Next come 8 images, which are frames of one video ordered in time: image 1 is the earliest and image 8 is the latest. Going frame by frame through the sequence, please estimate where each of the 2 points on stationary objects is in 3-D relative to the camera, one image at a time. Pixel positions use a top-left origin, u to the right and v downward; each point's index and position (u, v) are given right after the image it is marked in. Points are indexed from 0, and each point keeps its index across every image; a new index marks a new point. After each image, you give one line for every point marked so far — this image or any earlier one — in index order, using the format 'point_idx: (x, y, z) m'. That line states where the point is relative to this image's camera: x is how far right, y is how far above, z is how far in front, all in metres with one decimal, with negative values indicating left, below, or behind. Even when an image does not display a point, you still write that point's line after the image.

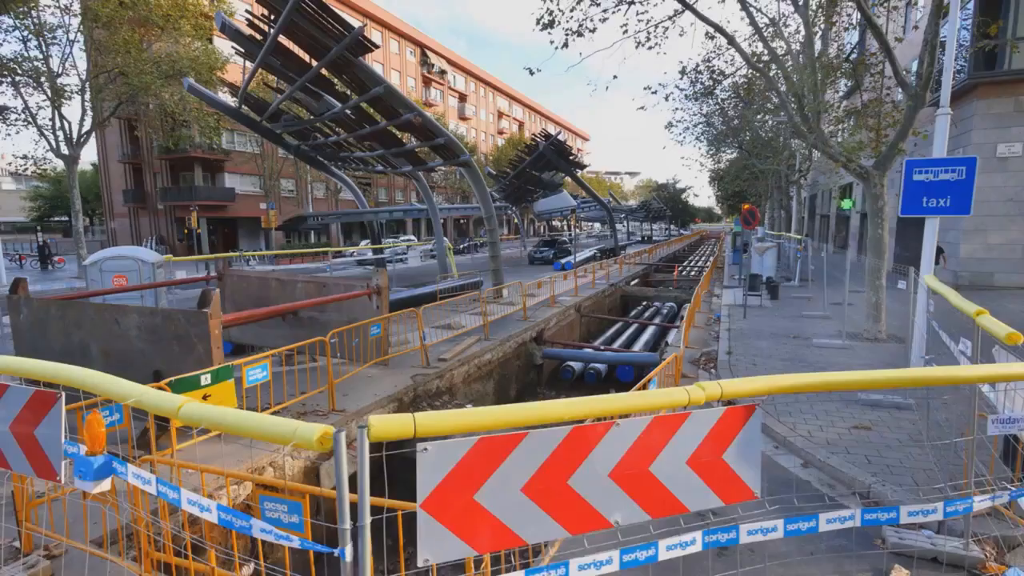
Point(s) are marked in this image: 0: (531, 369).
0: (+0.4, -1.7, +11.4) m
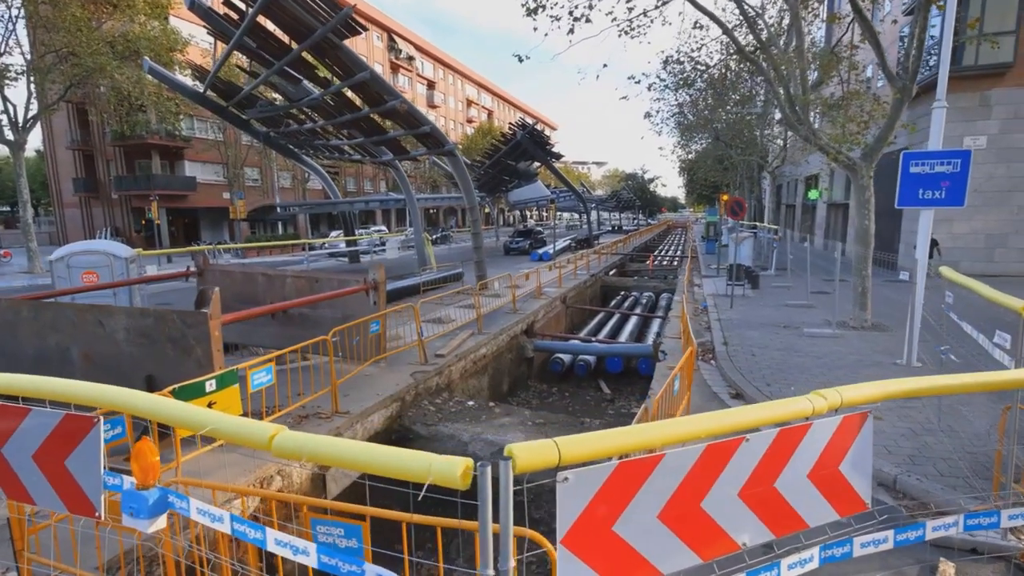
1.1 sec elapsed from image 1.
0: (+0.2, -1.6, +11.3) m
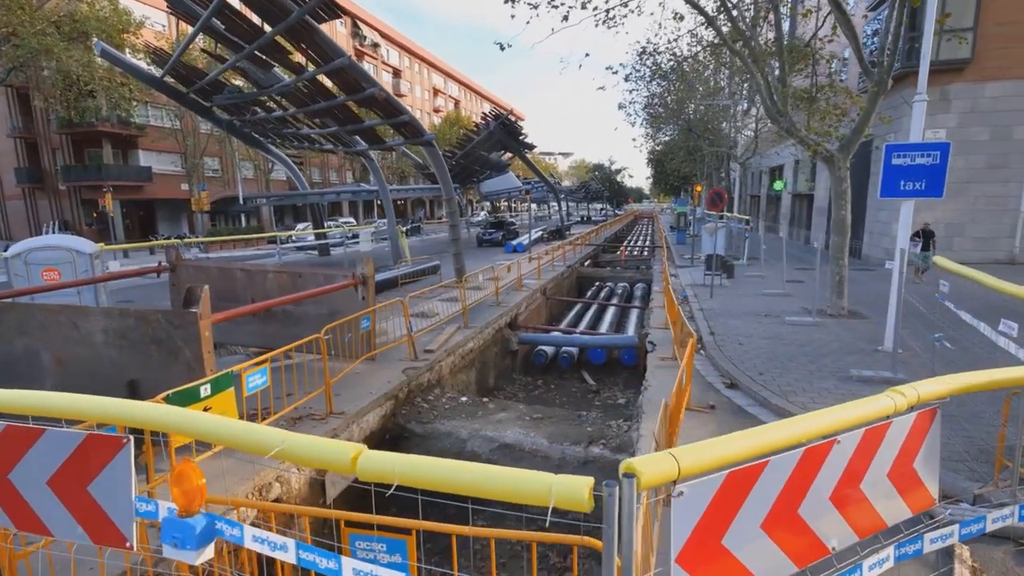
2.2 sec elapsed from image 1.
0: (-0.2, -1.4, +11.2) m
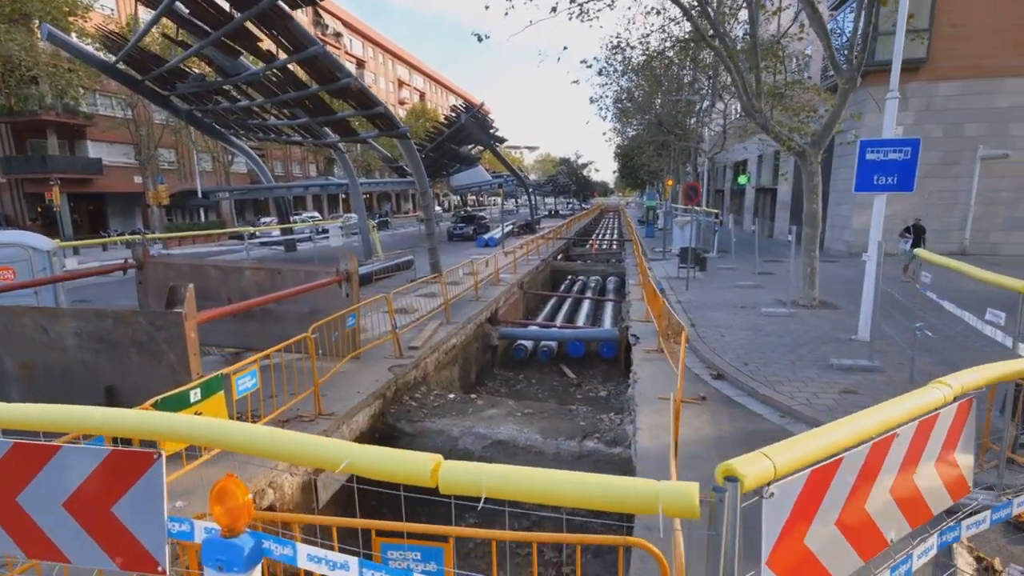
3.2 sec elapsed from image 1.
0: (-0.6, -1.3, +11.1) m
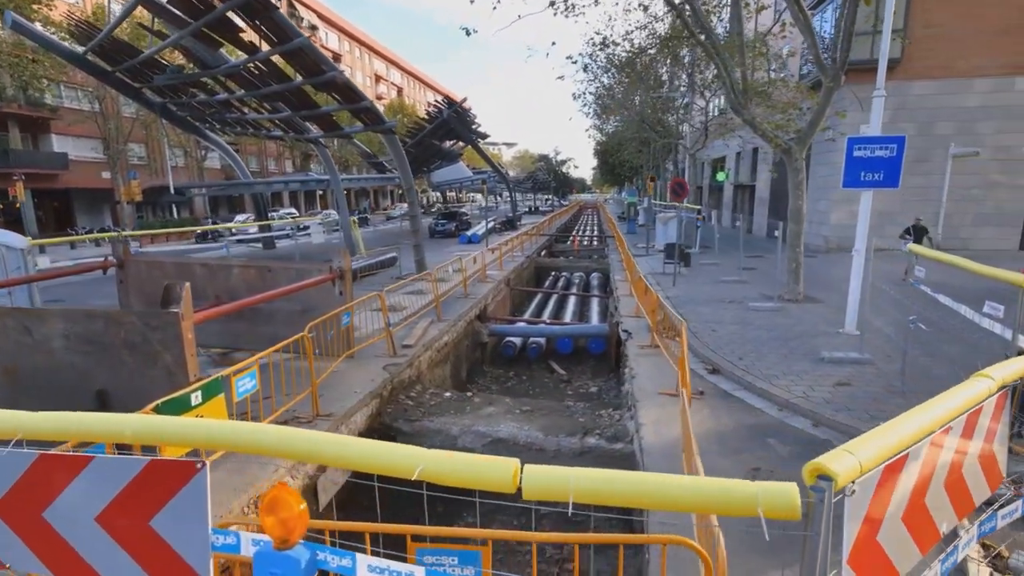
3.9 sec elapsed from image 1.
0: (-0.8, -1.2, +11.0) m
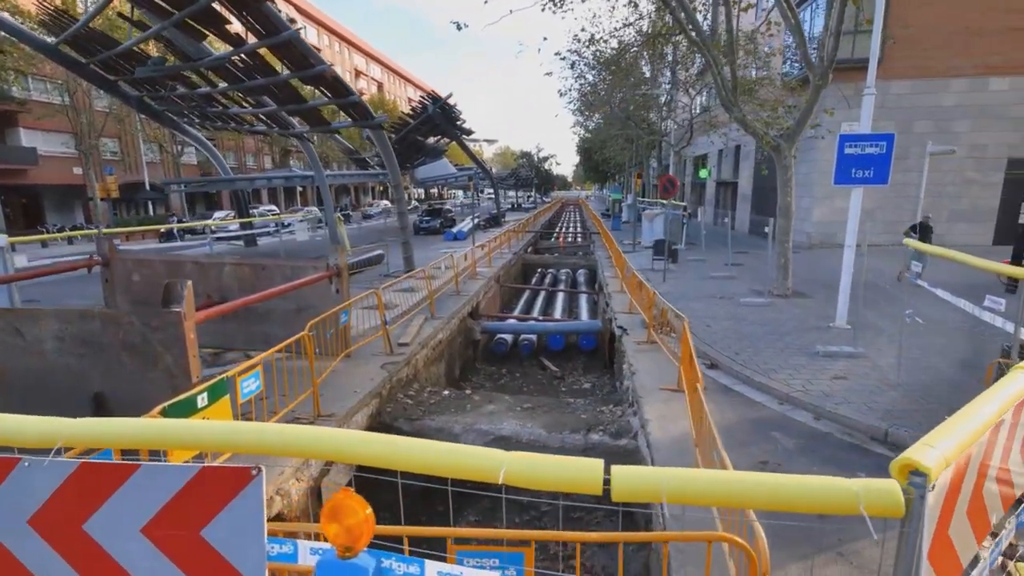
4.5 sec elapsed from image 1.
0: (-0.9, -1.2, +11.0) m
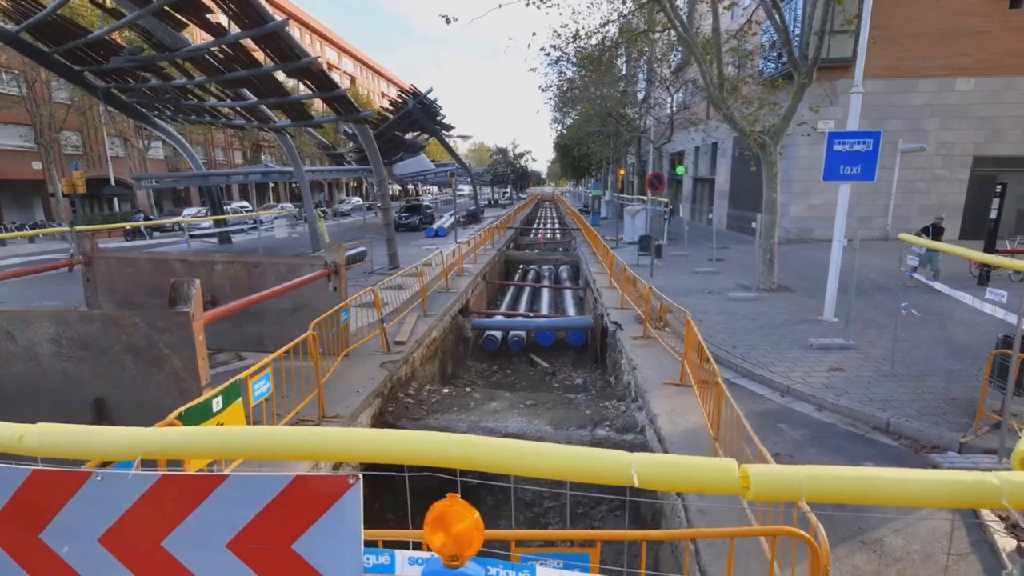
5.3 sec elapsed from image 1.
0: (-1.1, -1.1, +10.9) m
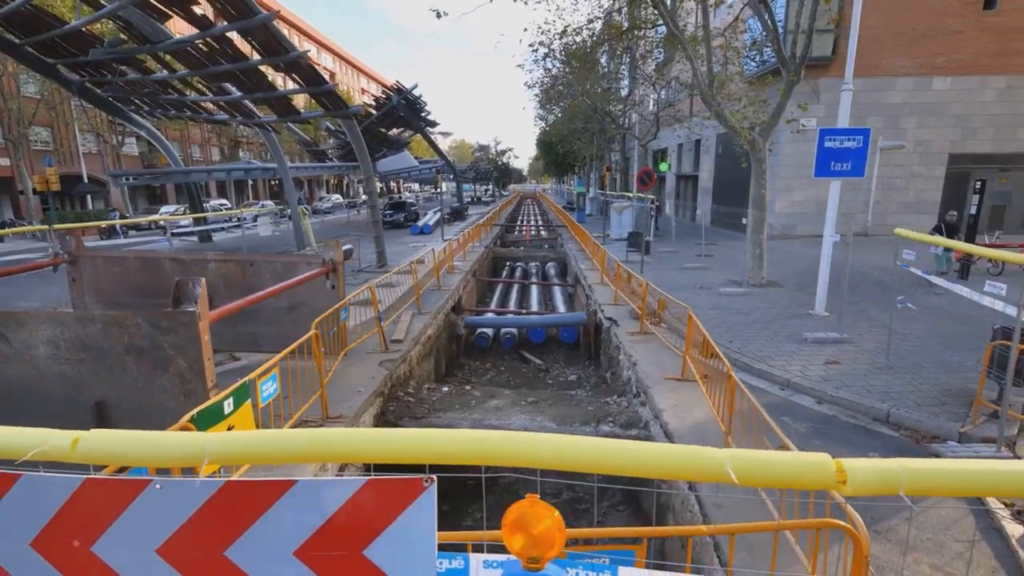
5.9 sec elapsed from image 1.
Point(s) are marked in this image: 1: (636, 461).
0: (-1.2, -1.1, +10.8) m
1: (+0.3, -0.4, +1.4) m
